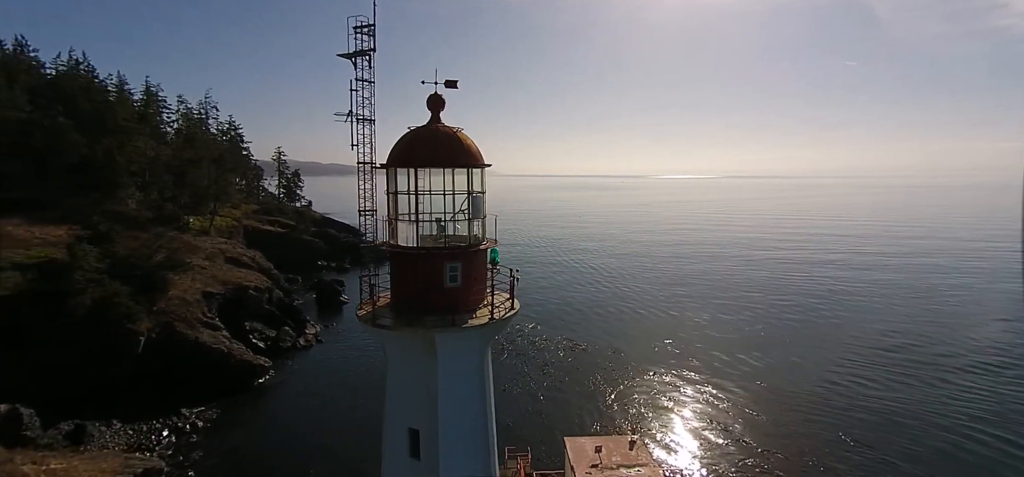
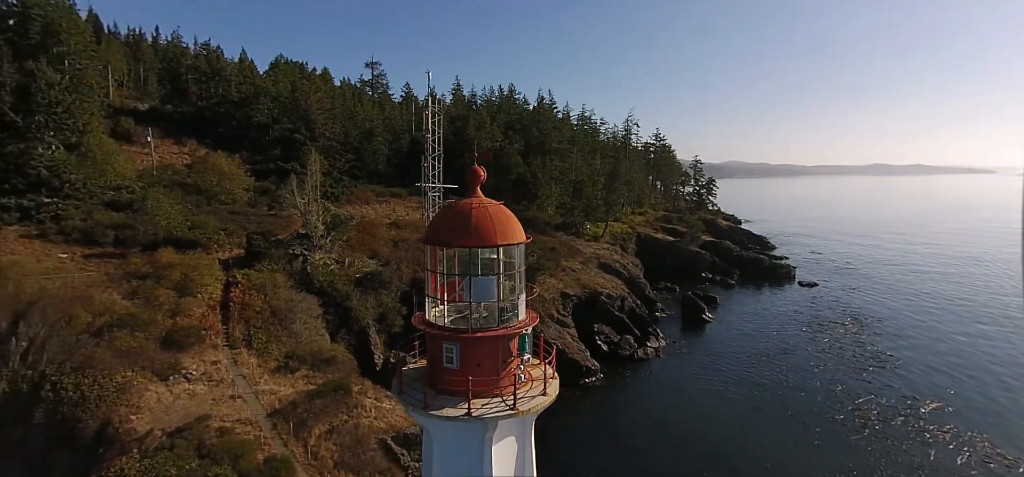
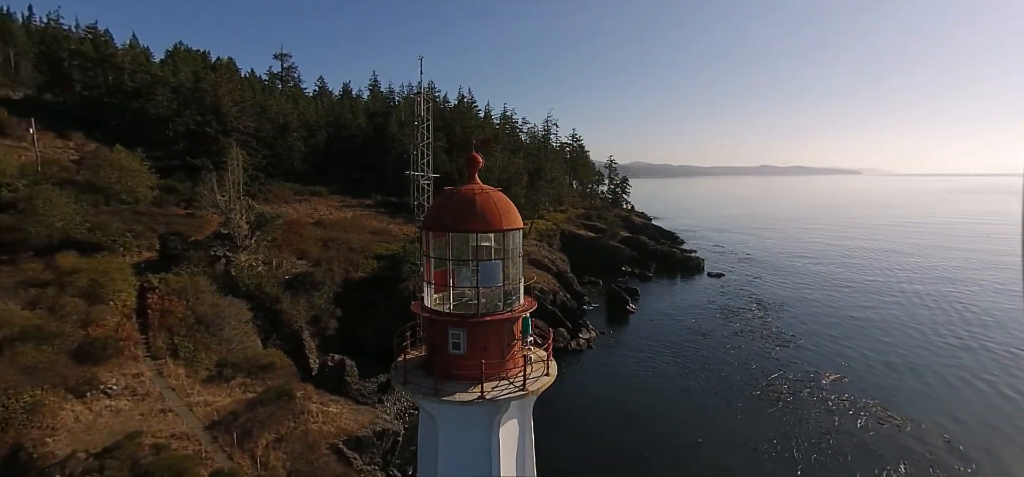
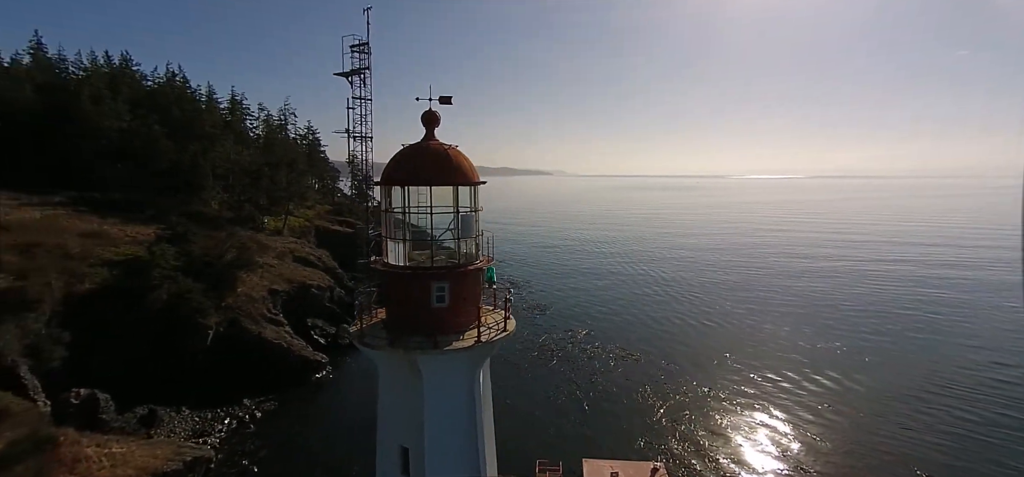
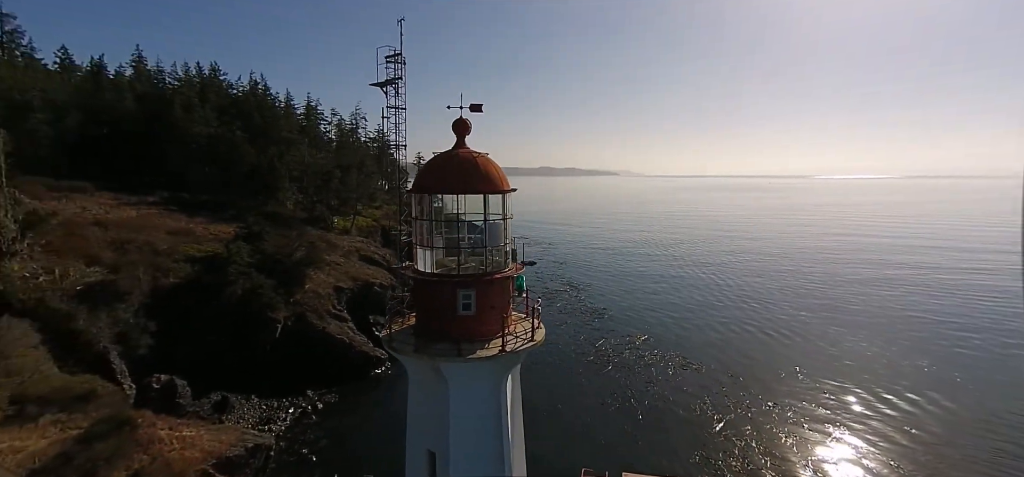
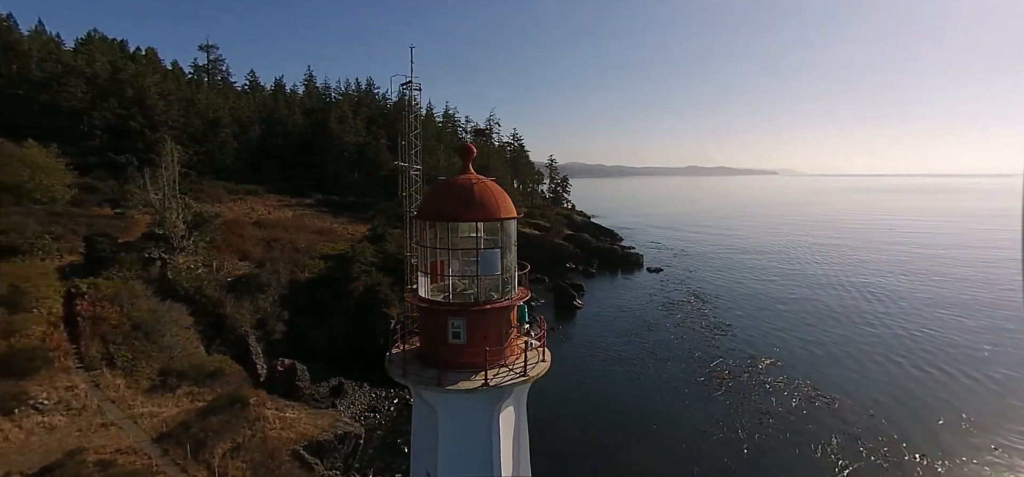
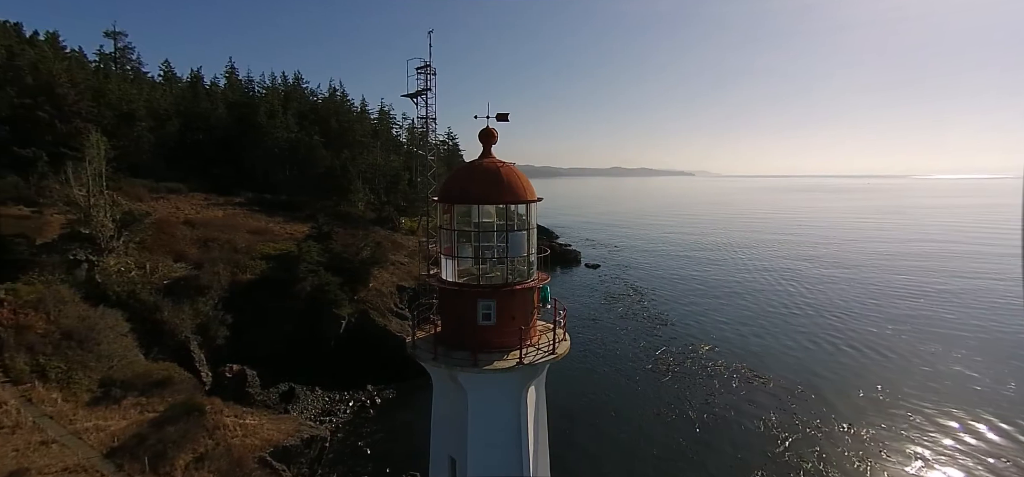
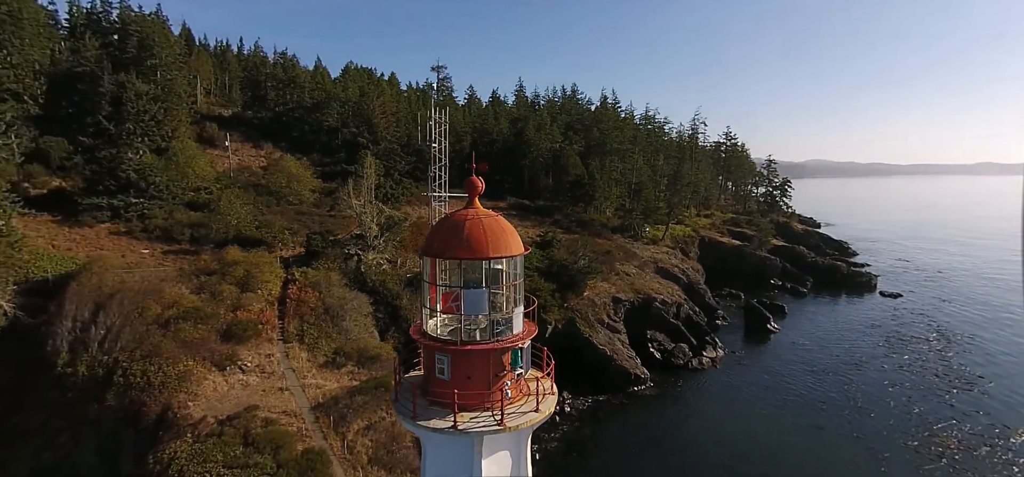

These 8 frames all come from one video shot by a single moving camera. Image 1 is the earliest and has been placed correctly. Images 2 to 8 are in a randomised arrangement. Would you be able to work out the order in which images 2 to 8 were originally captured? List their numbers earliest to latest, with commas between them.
4, 5, 7, 6, 3, 2, 8
